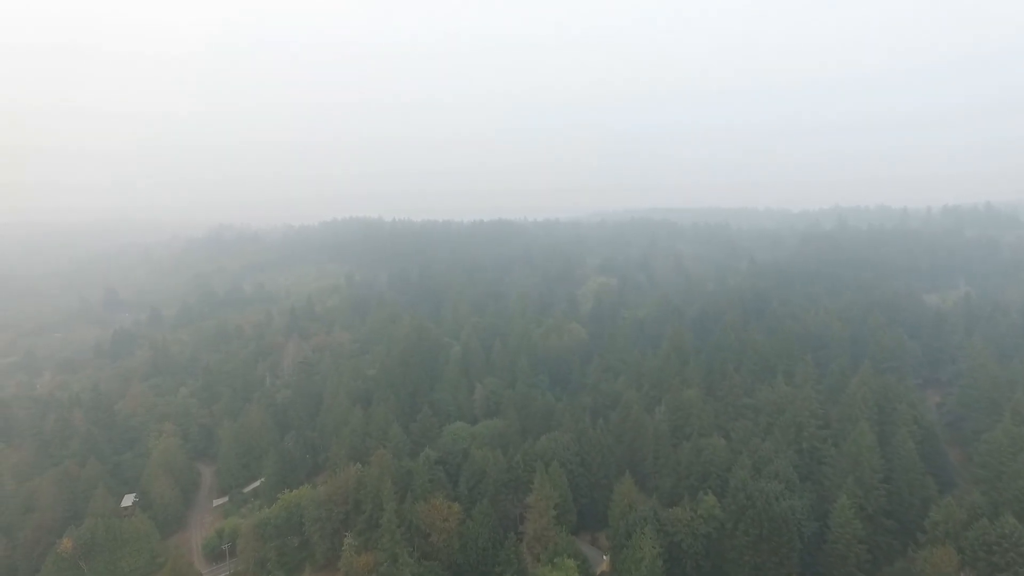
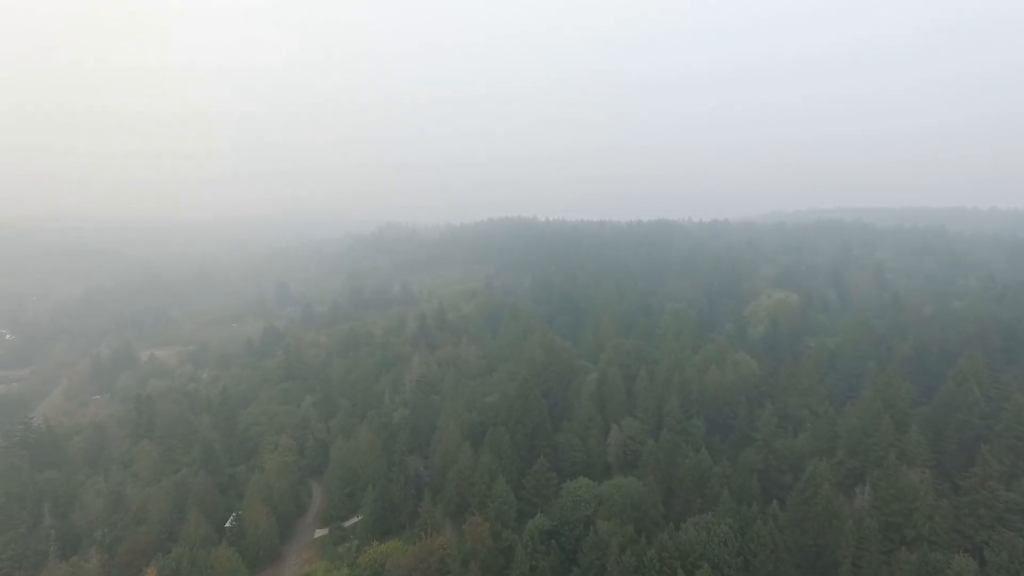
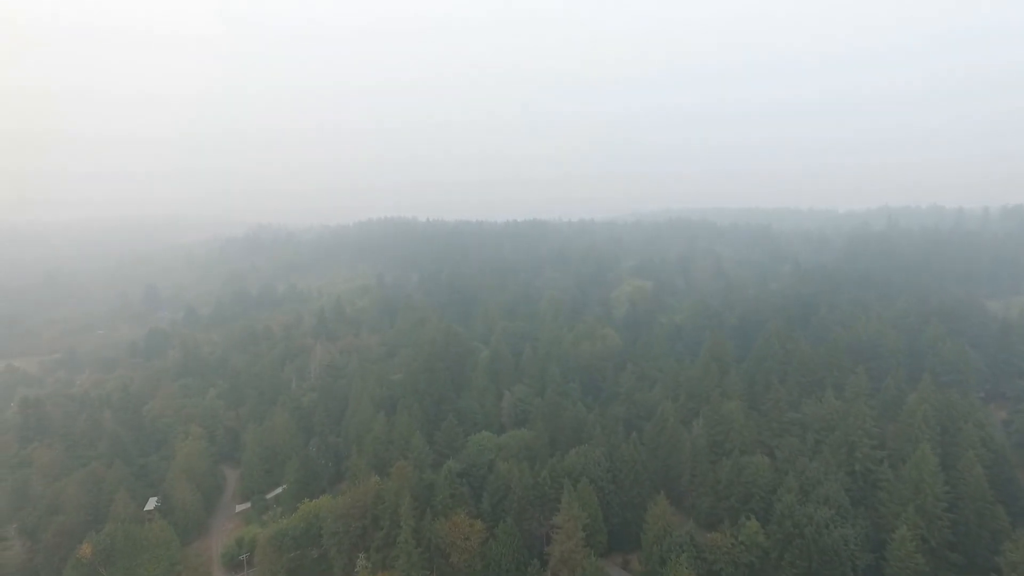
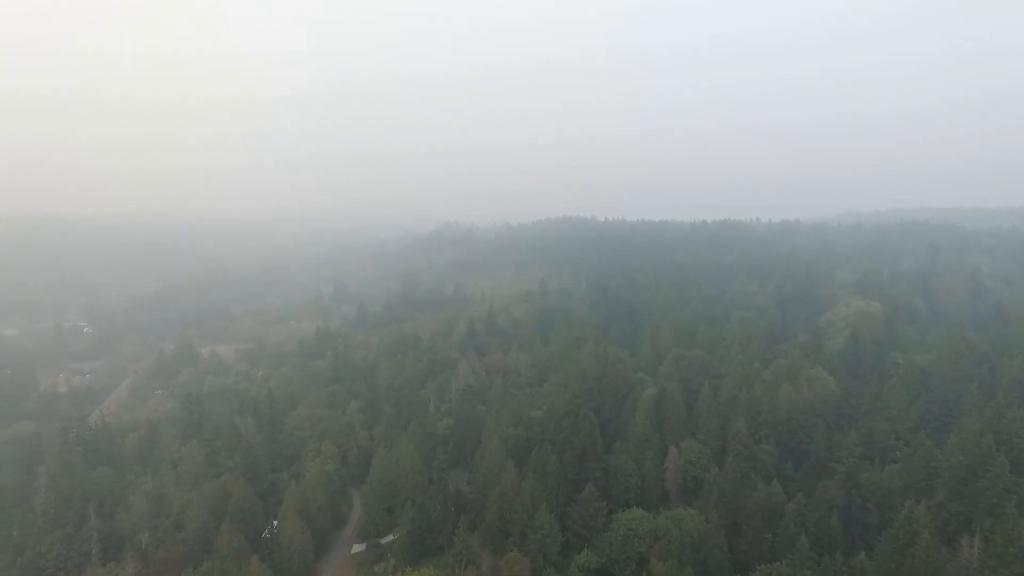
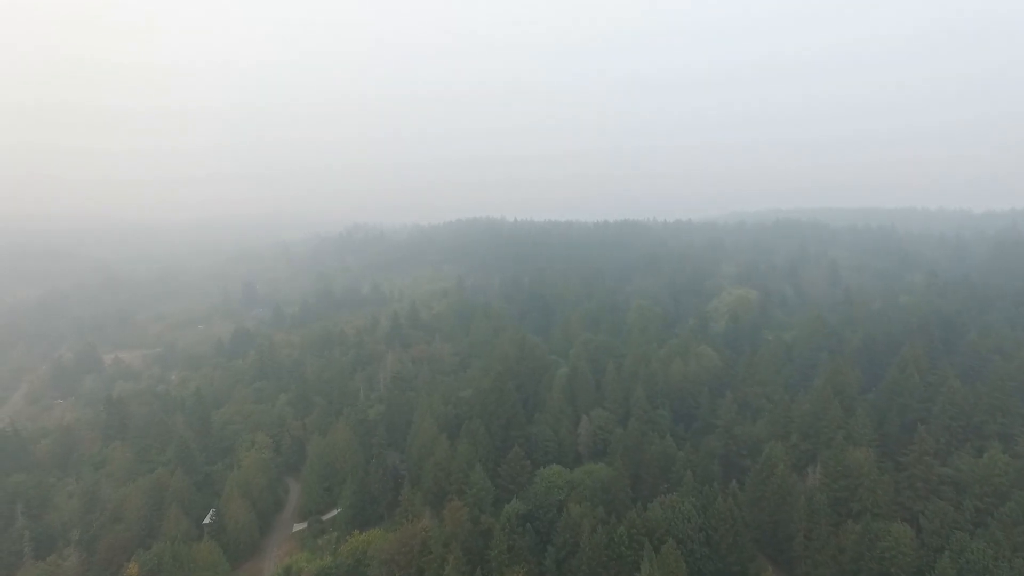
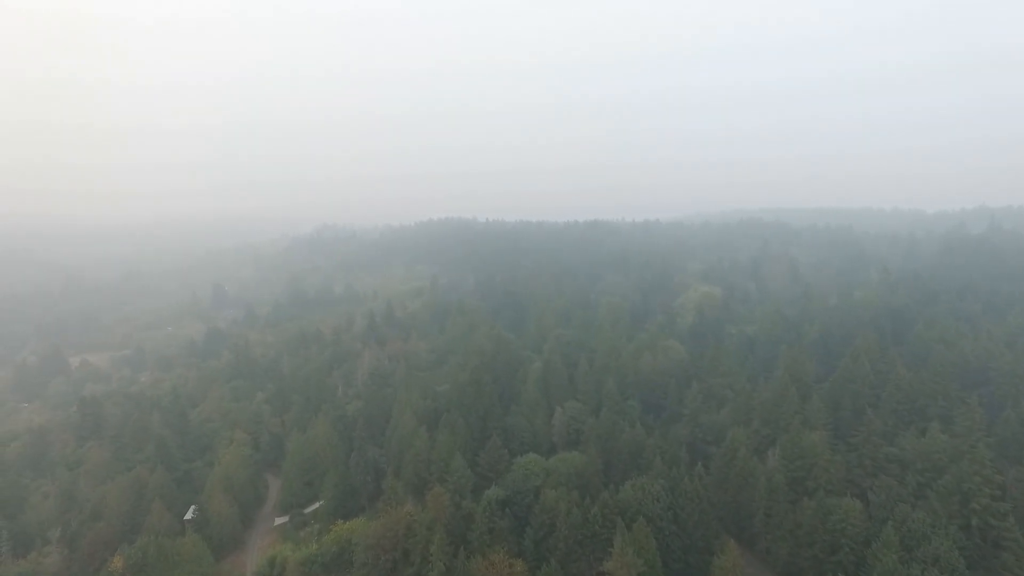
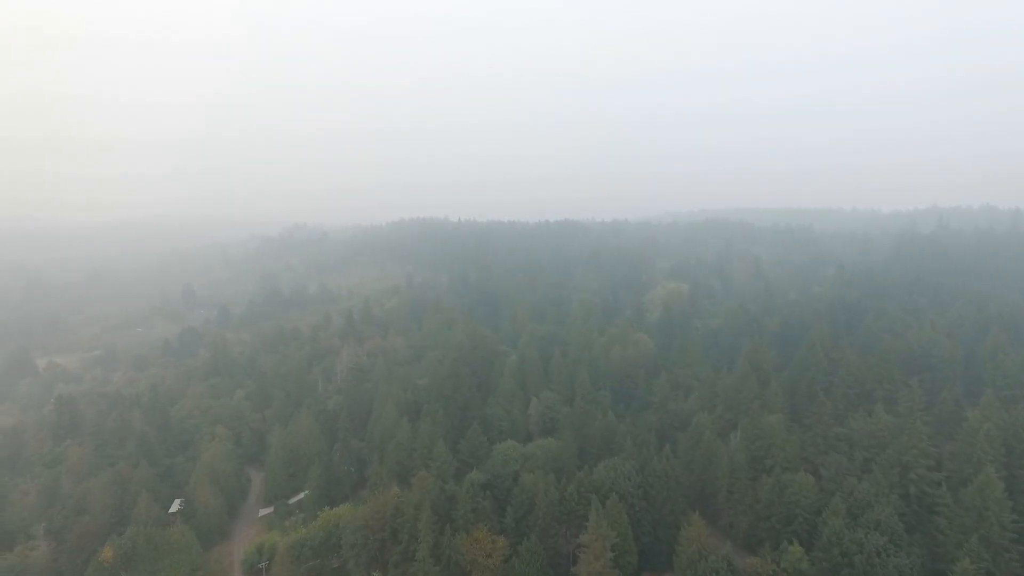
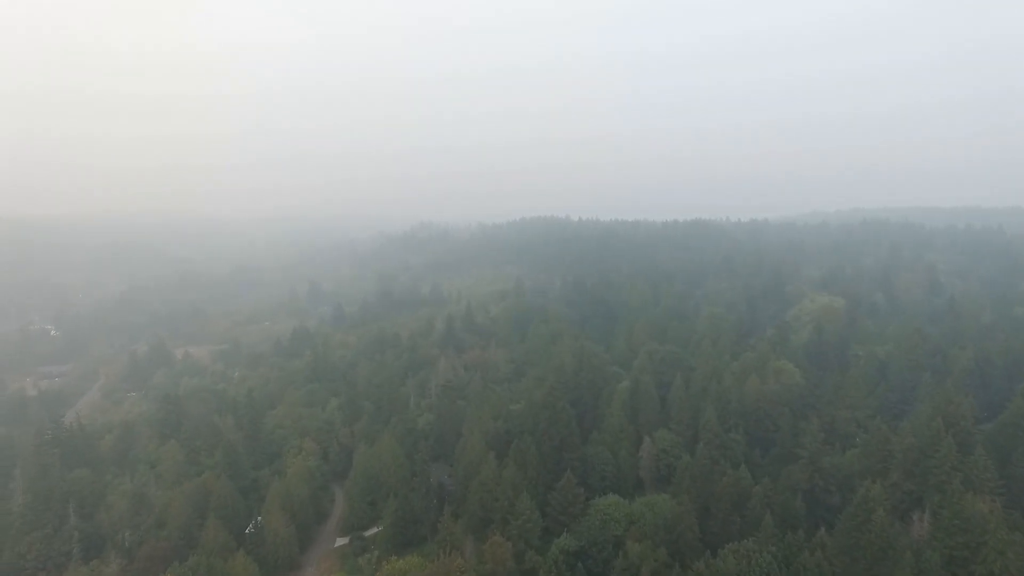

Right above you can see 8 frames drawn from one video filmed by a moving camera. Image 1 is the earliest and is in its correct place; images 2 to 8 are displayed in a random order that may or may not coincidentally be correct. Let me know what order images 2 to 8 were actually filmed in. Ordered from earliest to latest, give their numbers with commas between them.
3, 7, 6, 5, 2, 8, 4
